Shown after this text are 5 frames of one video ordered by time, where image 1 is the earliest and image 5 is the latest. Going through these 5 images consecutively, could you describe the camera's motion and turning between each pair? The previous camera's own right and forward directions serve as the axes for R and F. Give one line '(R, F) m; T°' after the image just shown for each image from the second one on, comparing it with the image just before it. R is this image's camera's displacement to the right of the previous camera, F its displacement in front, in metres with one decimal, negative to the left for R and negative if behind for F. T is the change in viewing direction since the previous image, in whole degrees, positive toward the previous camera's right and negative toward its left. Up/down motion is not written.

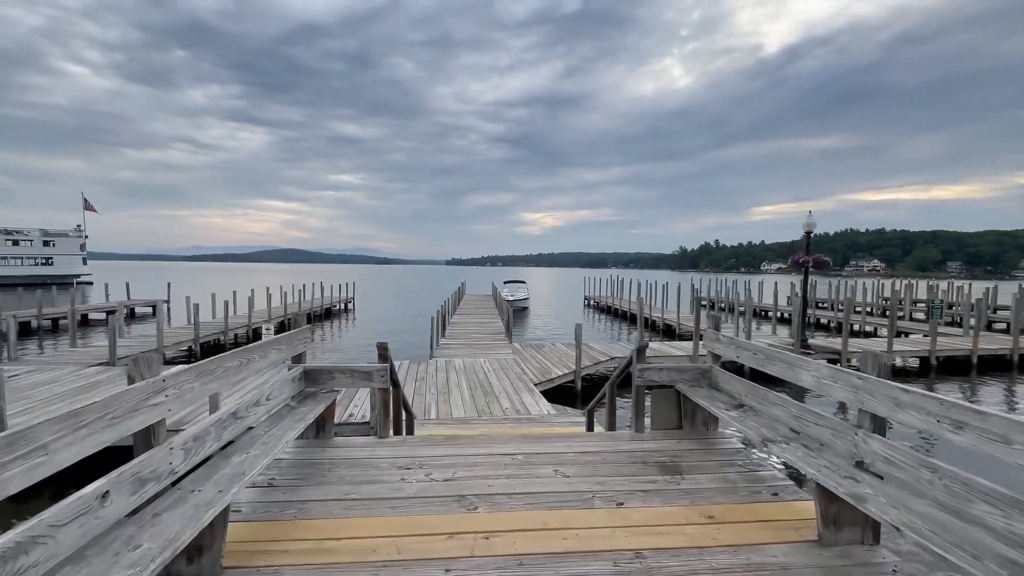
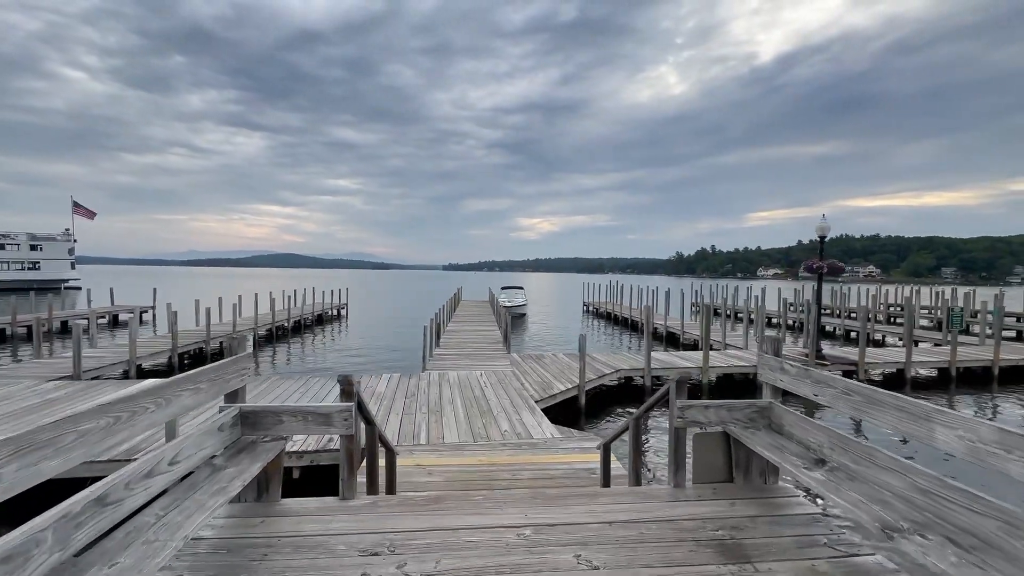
(0.0, +0.7) m; 0°
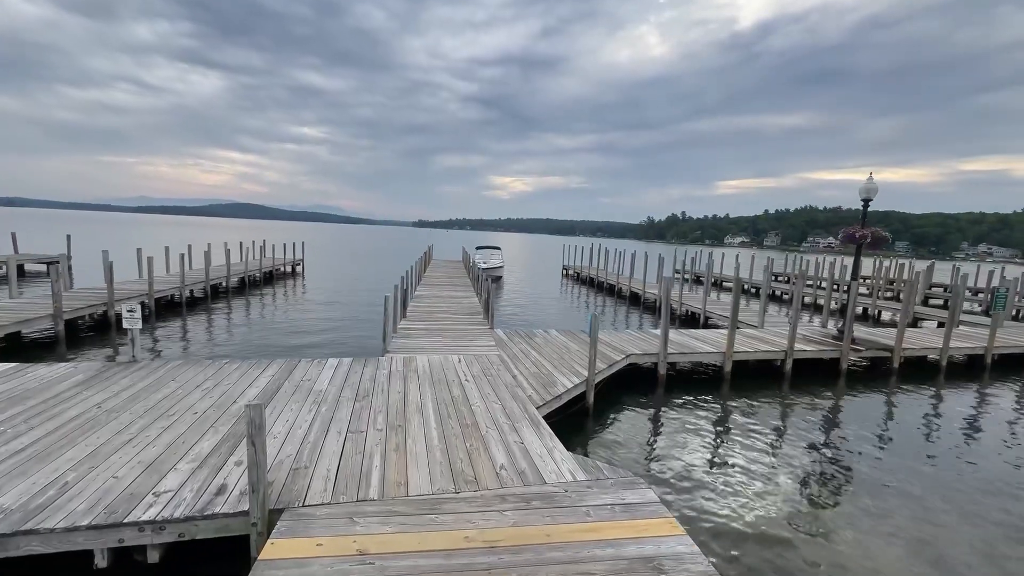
(-0.3, +2.4) m; +4°
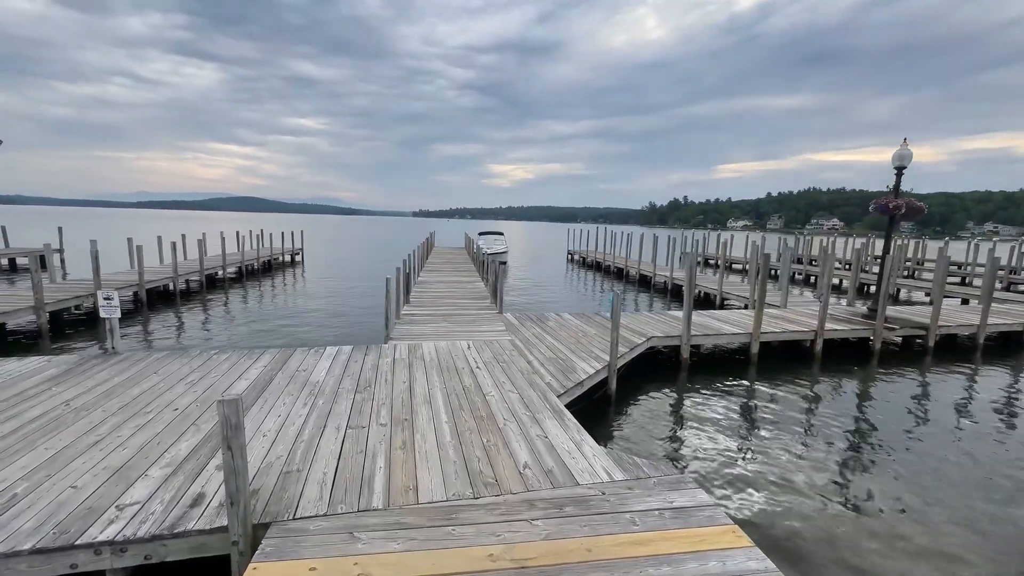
(-0.2, +0.6) m; 0°
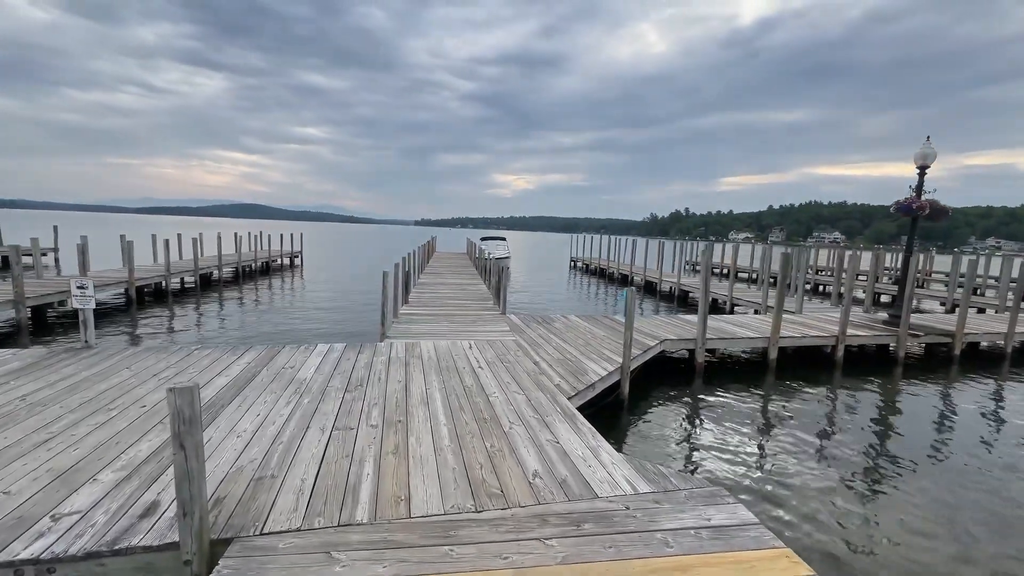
(-0.1, +0.5) m; 0°
